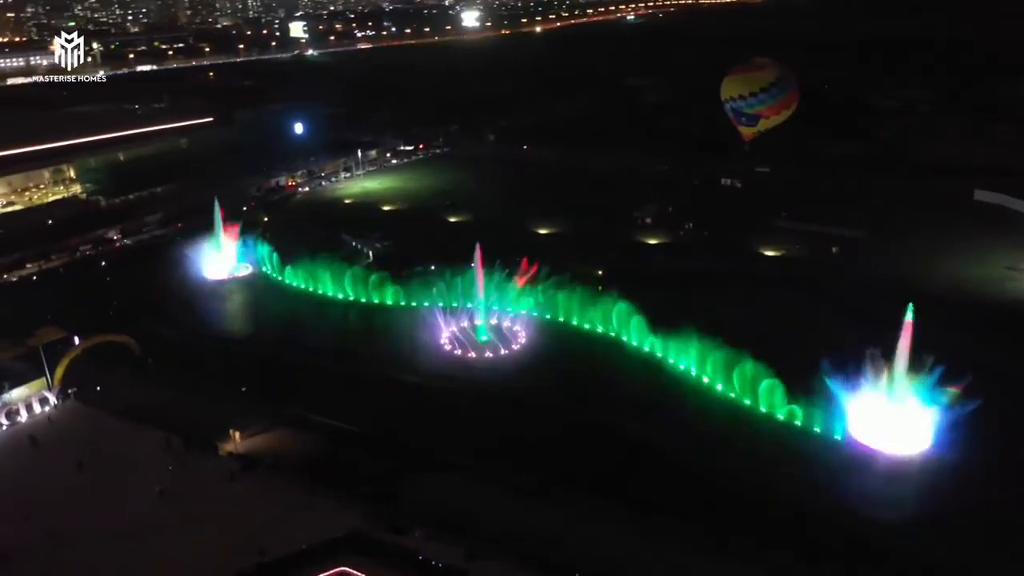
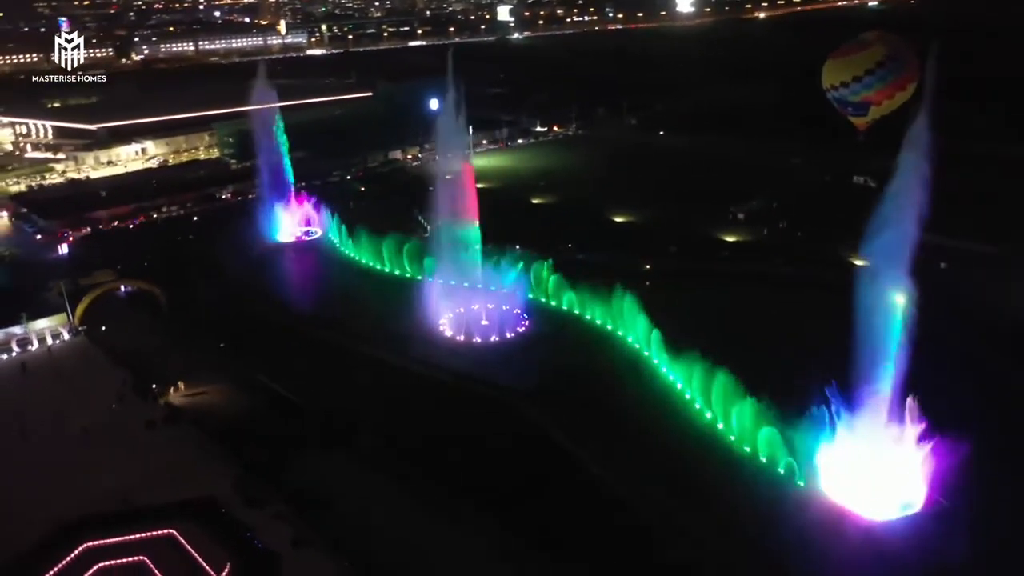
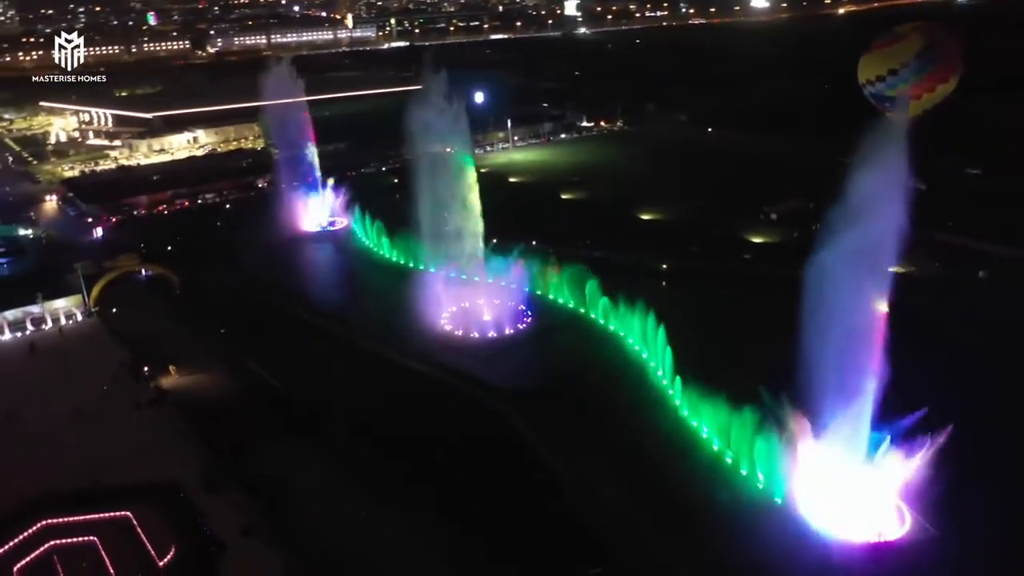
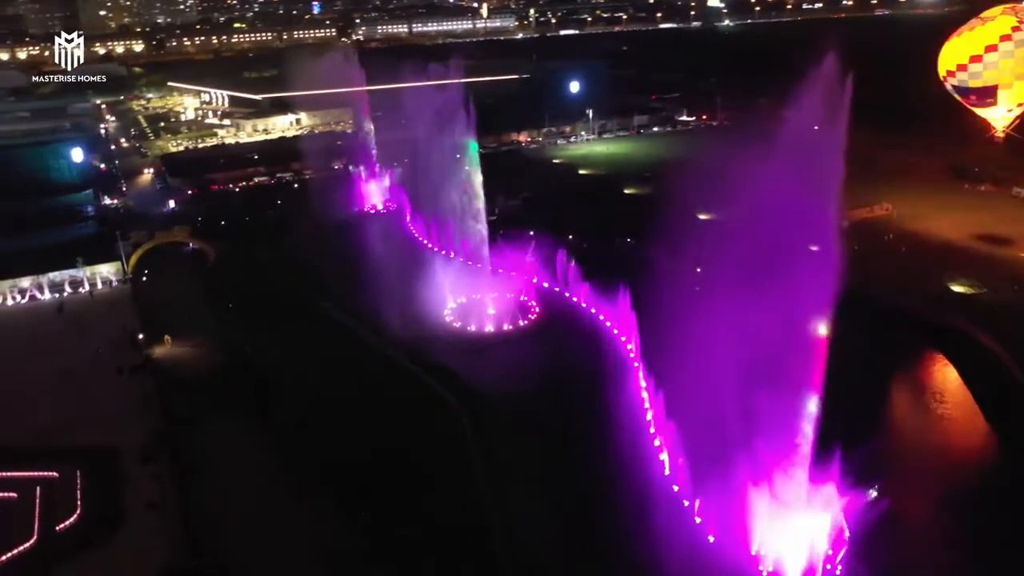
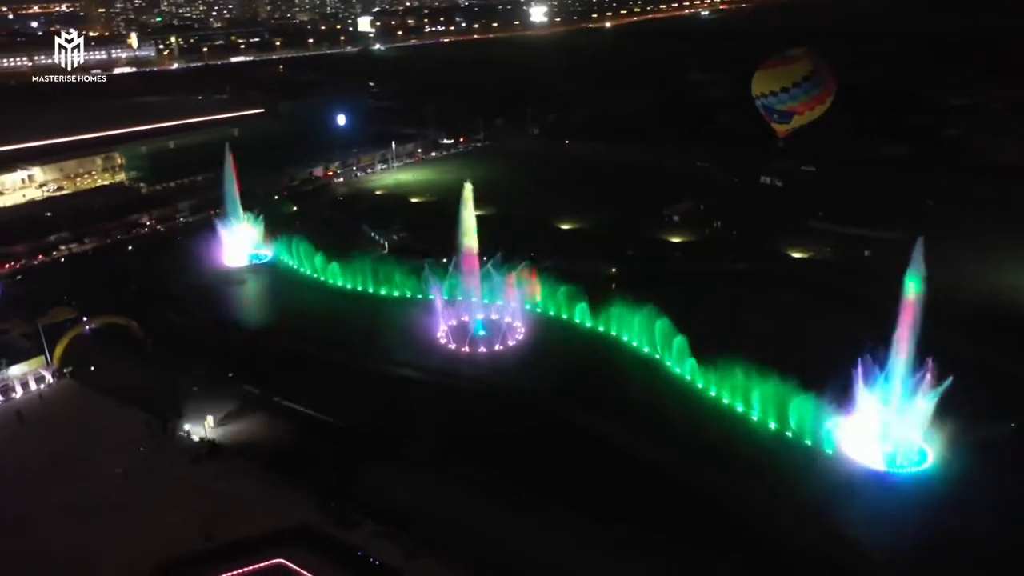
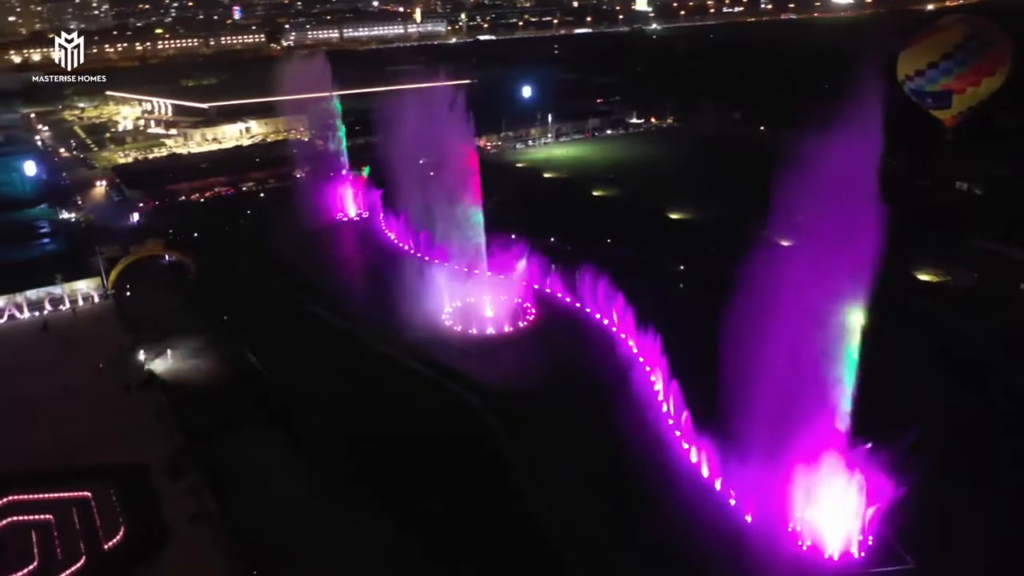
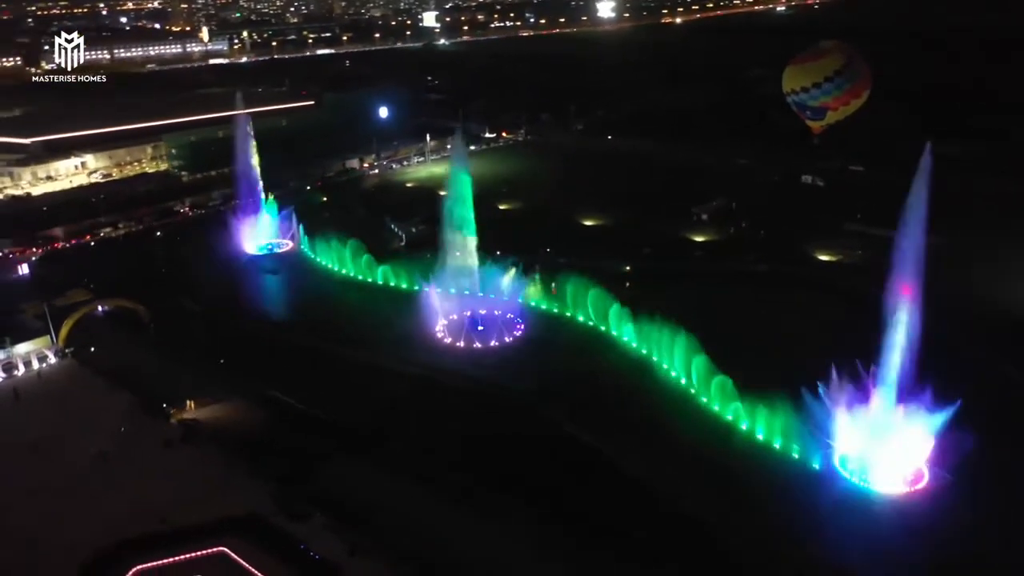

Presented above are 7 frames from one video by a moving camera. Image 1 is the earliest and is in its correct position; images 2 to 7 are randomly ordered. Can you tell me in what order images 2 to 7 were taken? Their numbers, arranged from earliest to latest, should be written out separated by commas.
5, 7, 2, 3, 6, 4
